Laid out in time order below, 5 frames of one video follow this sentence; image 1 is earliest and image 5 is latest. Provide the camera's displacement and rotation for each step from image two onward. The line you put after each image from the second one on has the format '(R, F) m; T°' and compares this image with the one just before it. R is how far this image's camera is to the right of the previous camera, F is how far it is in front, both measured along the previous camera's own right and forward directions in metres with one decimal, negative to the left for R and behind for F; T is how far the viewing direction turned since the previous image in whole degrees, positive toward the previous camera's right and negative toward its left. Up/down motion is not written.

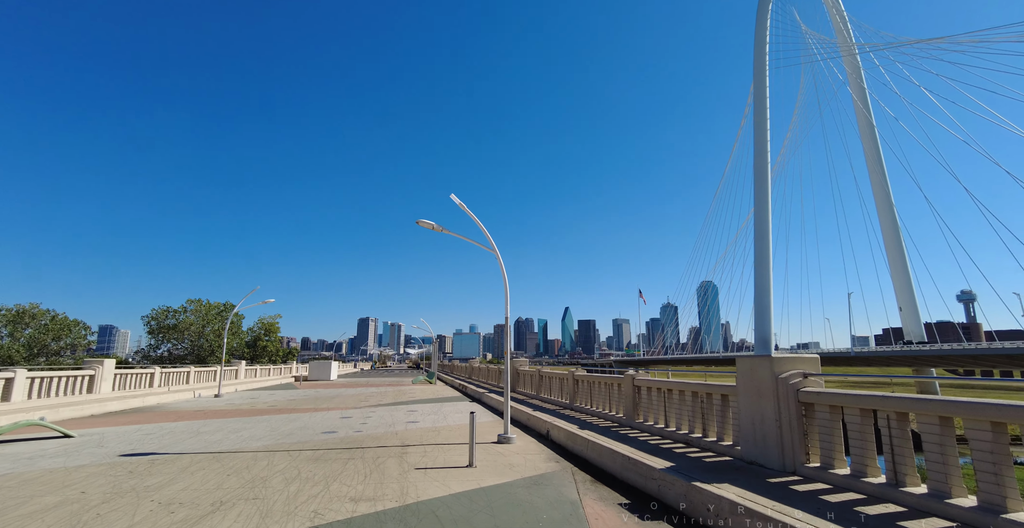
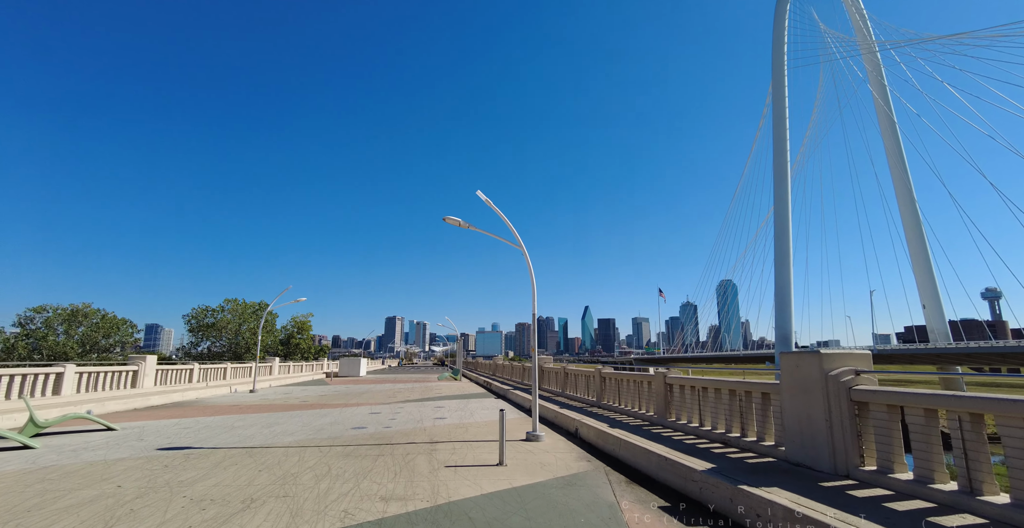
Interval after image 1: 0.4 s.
(-0.1, +0.2) m; -3°
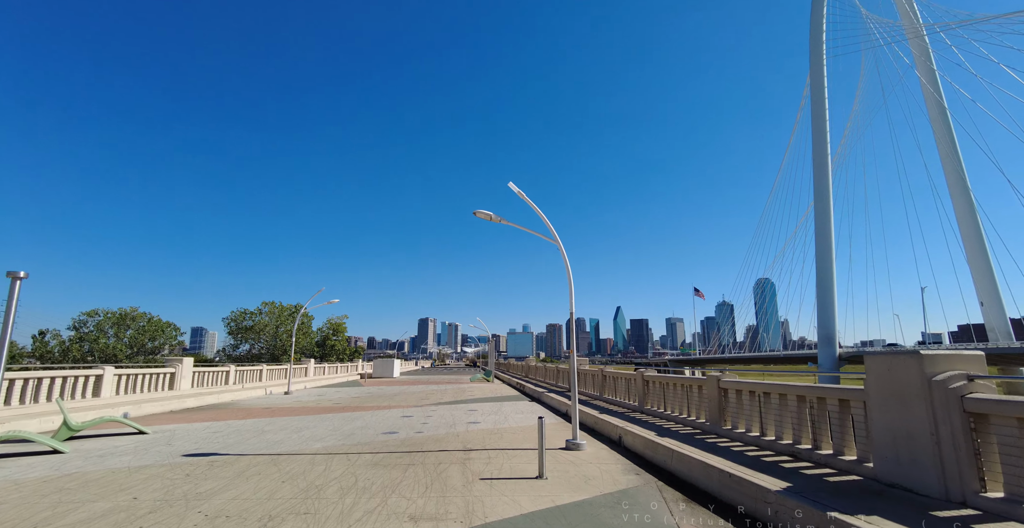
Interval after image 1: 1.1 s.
(-0.1, +0.7) m; -4°
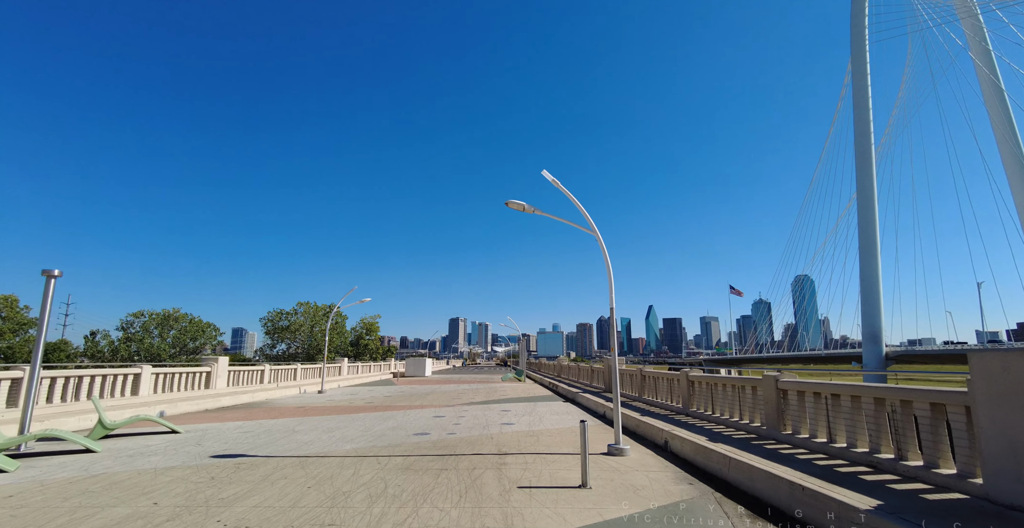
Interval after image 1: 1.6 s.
(-0.1, +0.6) m; -3°
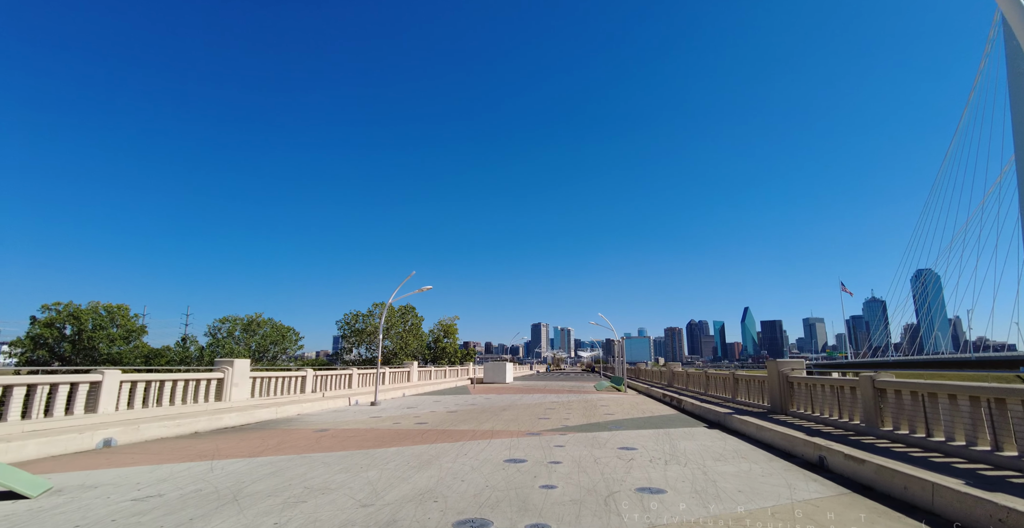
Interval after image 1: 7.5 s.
(-0.8, +6.4) m; -9°
